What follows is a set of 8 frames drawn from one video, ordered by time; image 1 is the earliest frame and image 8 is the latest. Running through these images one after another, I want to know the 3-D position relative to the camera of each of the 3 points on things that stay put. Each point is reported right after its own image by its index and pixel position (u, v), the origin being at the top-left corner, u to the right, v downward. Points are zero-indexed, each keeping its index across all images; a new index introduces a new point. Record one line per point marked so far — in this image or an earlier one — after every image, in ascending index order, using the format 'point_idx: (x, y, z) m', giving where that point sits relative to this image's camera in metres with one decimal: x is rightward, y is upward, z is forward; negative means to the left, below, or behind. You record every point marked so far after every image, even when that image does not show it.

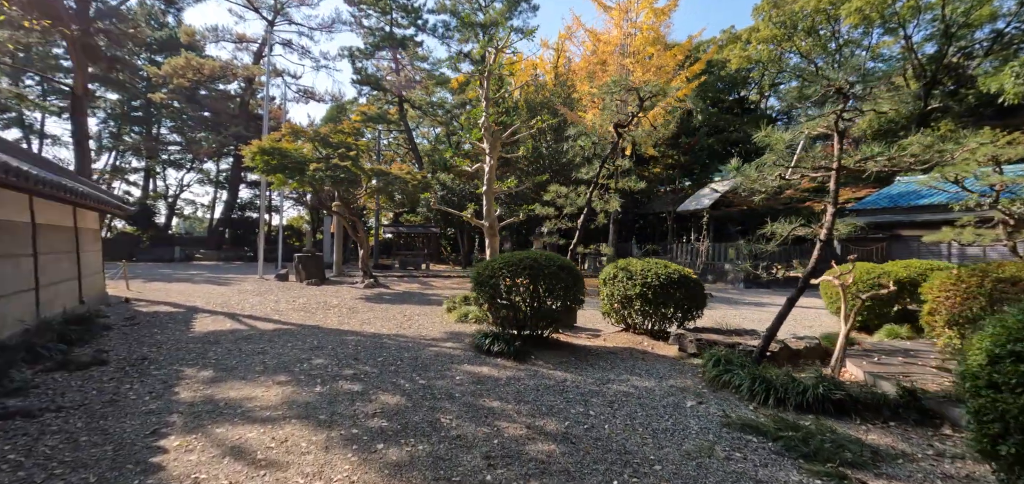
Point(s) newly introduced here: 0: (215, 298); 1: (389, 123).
0: (-5.8, -1.1, +9.1) m
1: (-5.2, +5.0, +19.4) m
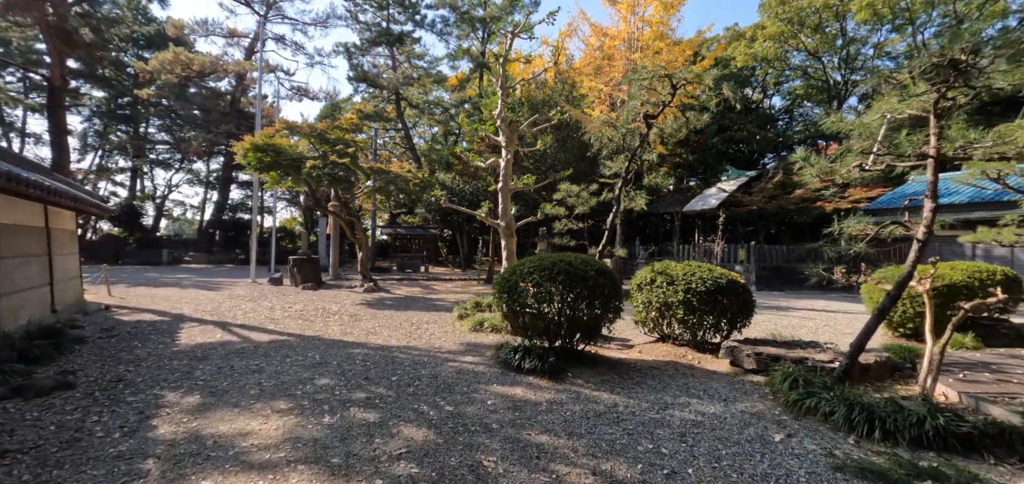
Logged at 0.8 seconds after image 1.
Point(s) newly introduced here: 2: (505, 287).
0: (-5.6, -1.1, +8.4) m
1: (-5.2, +4.9, +18.8) m
2: (-0.1, -0.4, +4.4) m
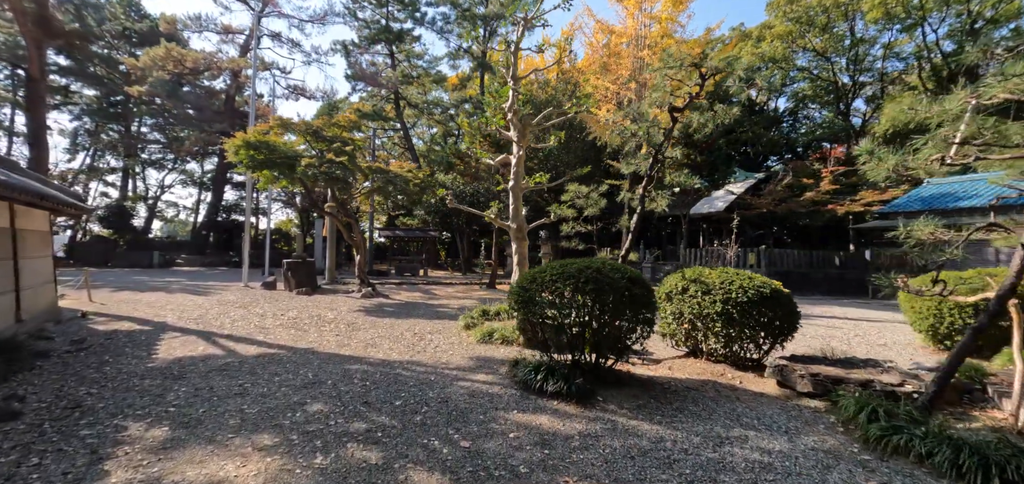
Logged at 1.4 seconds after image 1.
0: (-5.5, -1.2, +7.9) m
1: (-5.1, +4.8, +18.3) m
2: (+0.1, -0.5, +3.9) m
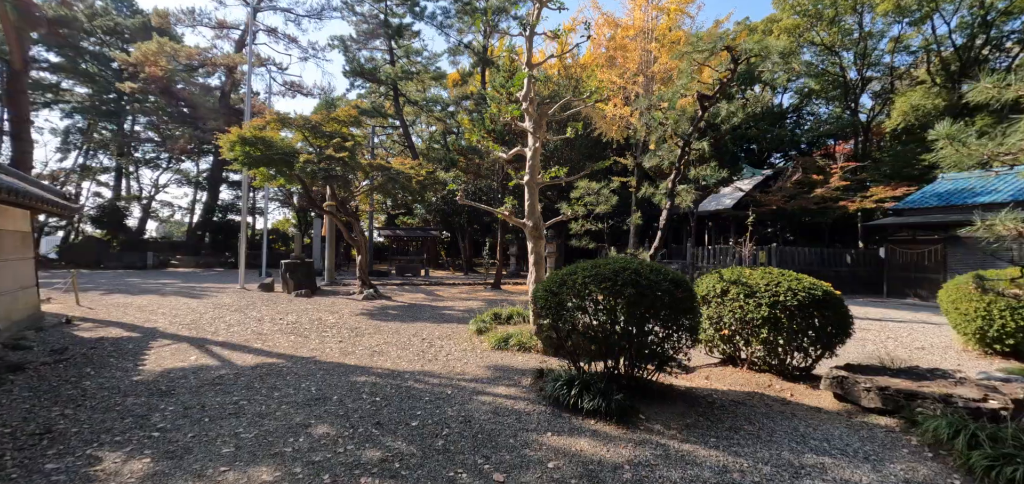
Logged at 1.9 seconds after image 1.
0: (-5.3, -1.2, +7.5) m
1: (-5.0, +4.8, +17.9) m
2: (+0.3, -0.4, +3.5) m
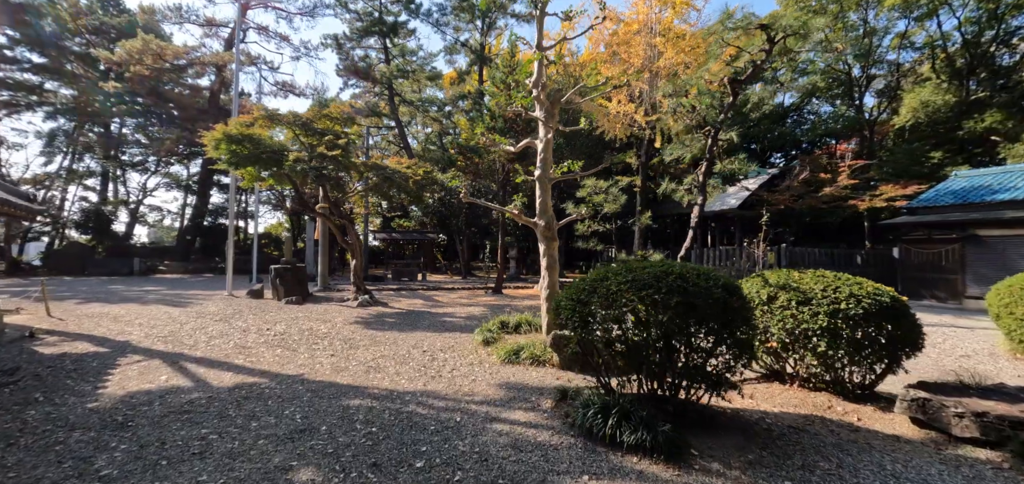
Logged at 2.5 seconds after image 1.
0: (-5.2, -1.3, +6.9) m
1: (-5.0, +4.7, +17.3) m
2: (+0.4, -0.4, +3.0) m
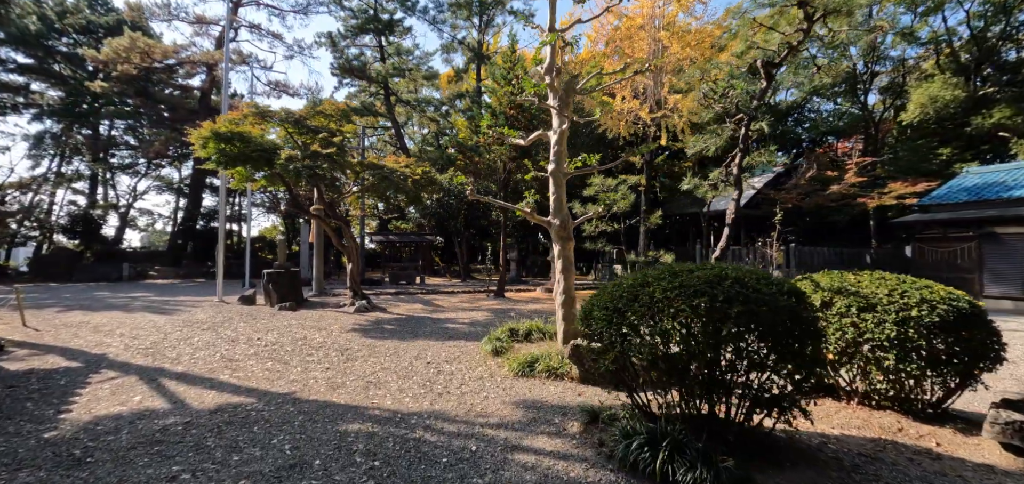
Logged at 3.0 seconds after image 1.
0: (-5.1, -1.3, +6.4) m
1: (-5.0, +4.6, +16.9) m
2: (+0.6, -0.4, +2.5) m
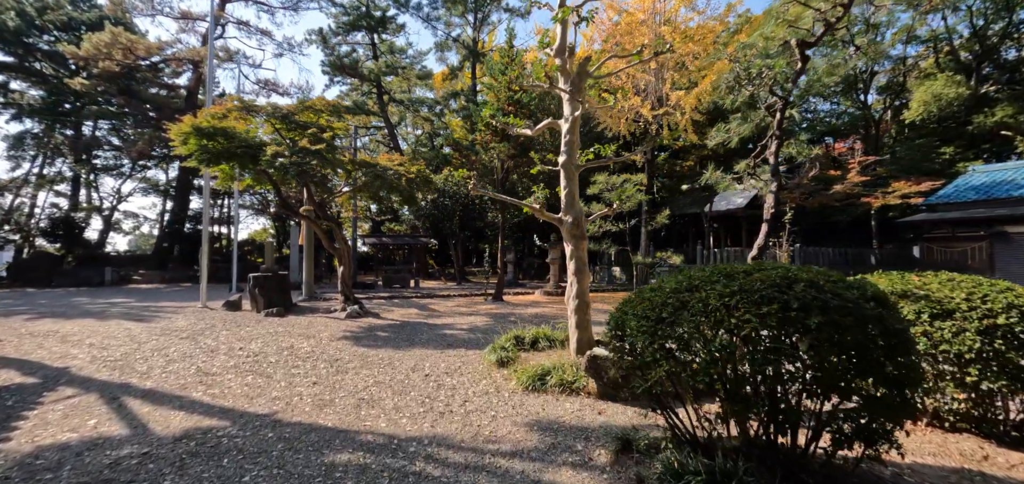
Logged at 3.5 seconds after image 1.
0: (-5.0, -1.3, +5.9) m
1: (-5.2, +4.5, +16.4) m
2: (+0.7, -0.4, +2.1) m
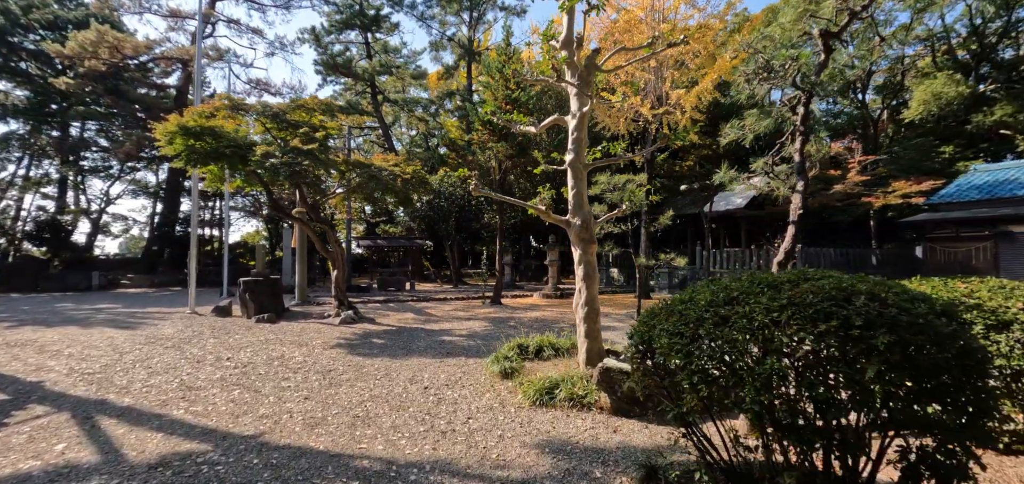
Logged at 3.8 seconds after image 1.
0: (-5.0, -1.4, +5.6) m
1: (-5.3, +4.4, +16.1) m
2: (+0.7, -0.5, +1.9) m
